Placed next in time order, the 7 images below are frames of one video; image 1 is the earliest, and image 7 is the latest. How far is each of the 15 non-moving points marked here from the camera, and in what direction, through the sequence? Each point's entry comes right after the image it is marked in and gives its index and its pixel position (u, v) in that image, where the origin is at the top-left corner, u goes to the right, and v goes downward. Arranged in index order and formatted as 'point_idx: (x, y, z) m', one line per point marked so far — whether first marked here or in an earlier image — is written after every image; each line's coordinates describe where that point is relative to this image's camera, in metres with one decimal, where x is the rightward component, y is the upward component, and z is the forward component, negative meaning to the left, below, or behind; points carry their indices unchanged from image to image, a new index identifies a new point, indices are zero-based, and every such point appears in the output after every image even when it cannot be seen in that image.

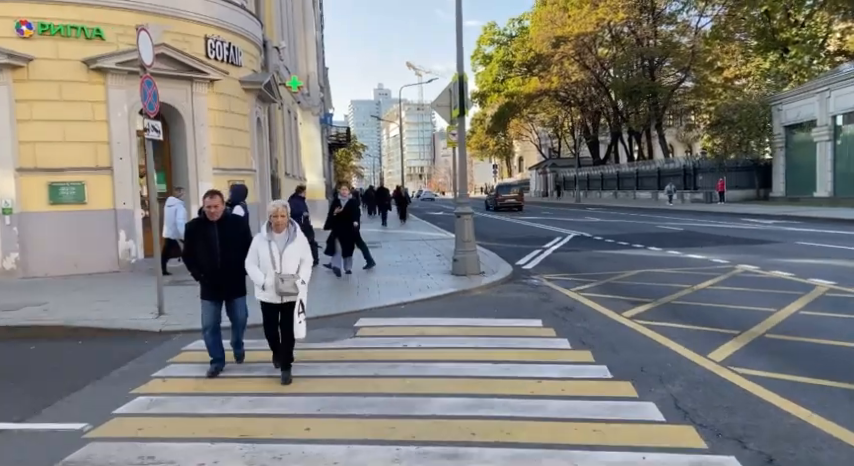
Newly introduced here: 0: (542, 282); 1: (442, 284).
0: (+2.0, -0.9, +11.1) m
1: (+0.3, -0.9, +10.6) m
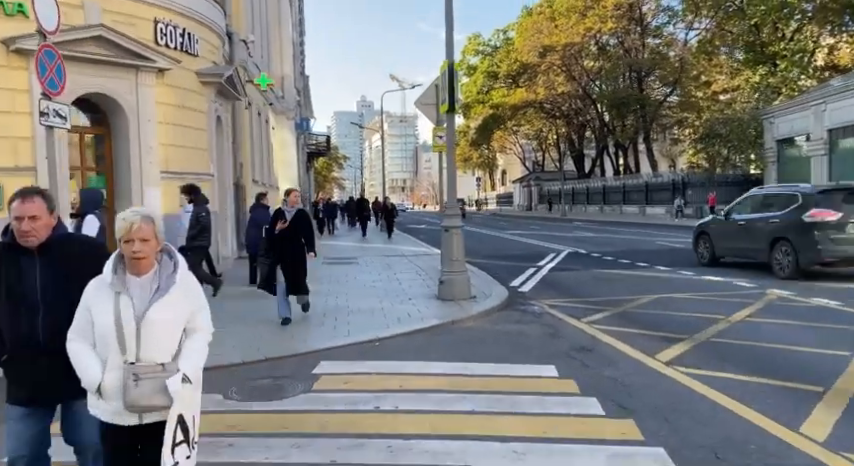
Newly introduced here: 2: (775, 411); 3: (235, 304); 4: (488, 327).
0: (+1.7, -1.1, +9.3) m
1: (0.0, -1.1, +8.7) m
2: (+2.6, -1.4, +4.8) m
3: (-3.1, -1.1, +10.1) m
4: (+0.8, -1.2, +8.1) m
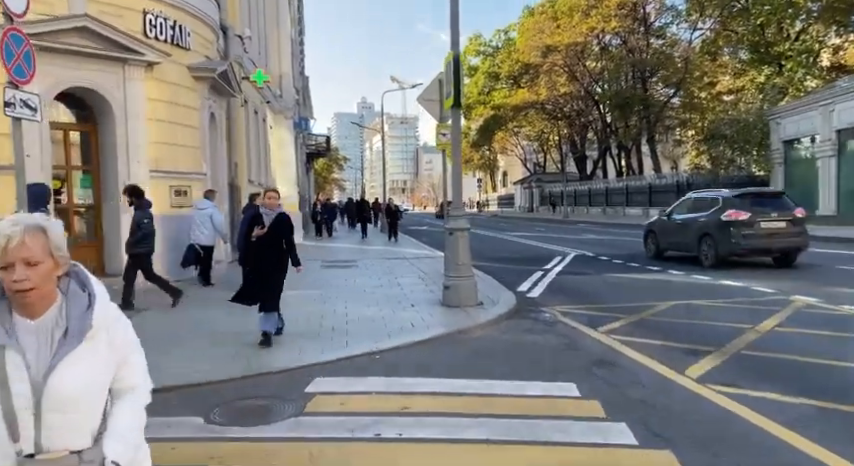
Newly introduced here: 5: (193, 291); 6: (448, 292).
0: (+1.8, -1.2, +8.7) m
1: (0.0, -1.1, +8.1) m
2: (+2.7, -1.4, +4.2) m
3: (-3.0, -1.1, +9.5) m
4: (+0.8, -1.2, +7.5) m
5: (-4.2, -1.0, +11.4) m
6: (+0.3, -0.9, +9.3) m
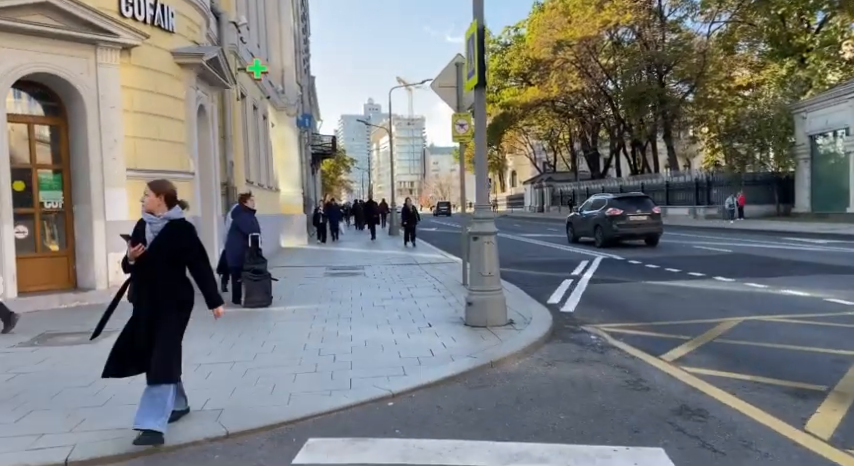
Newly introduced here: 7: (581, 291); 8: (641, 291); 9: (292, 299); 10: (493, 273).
0: (+2.0, -1.2, +7.2) m
1: (+0.3, -1.2, +6.6) m
2: (+2.9, -1.4, +2.7) m
3: (-2.8, -1.2, +8.1) m
4: (+1.1, -1.3, +6.0) m
5: (-3.9, -1.1, +9.9) m
6: (+0.5, -0.9, +7.8) m
7: (+2.7, -1.0, +11.3) m
8: (+3.7, -1.0, +11.0) m
9: (-2.2, -1.1, +10.4) m
10: (+0.8, -0.5, +7.8) m
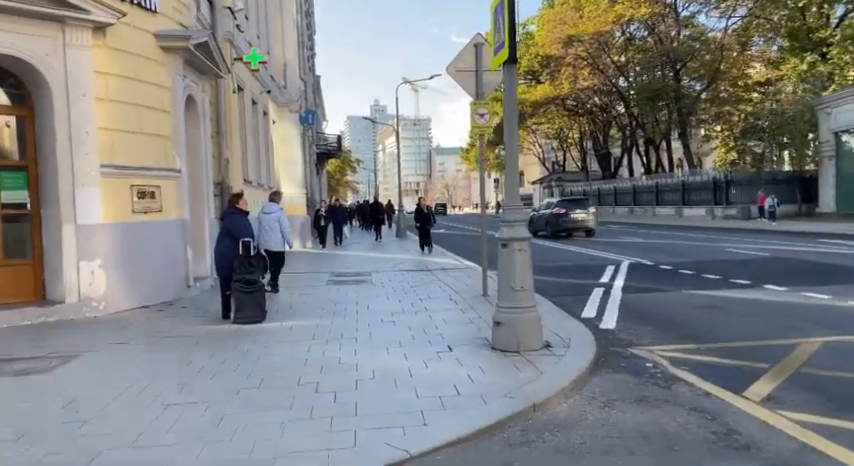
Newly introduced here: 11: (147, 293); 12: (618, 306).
0: (+2.2, -1.3, +5.9) m
1: (+0.5, -1.3, +5.4) m
2: (+3.1, -1.5, +1.4) m
3: (-2.6, -1.3, +6.8) m
4: (+1.3, -1.4, +4.7) m
5: (-3.7, -1.2, +8.7) m
6: (+0.8, -1.0, +6.5) m
7: (+3.0, -1.1, +10.0) m
8: (+4.0, -1.1, +9.7) m
9: (-1.9, -1.2, +9.1) m
10: (+1.0, -0.5, +6.5) m
11: (-4.2, -0.9, +9.6) m
12: (+2.9, -1.1, +9.7) m
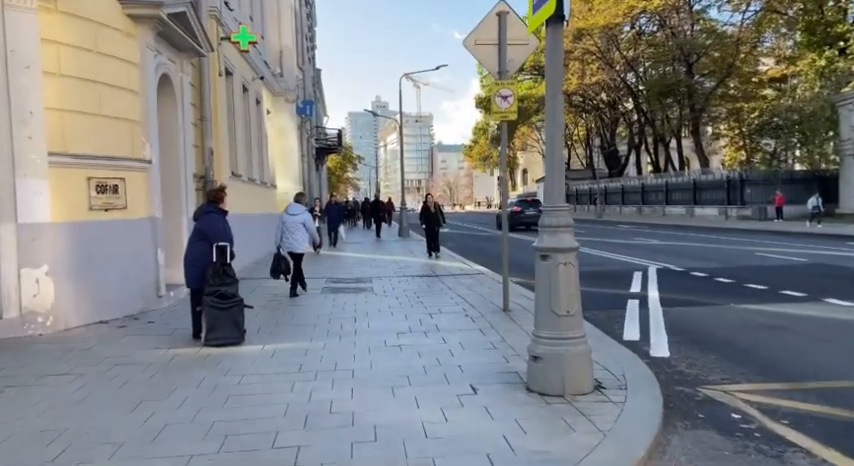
0: (+2.4, -1.4, +4.4) m
1: (+0.6, -1.3, +3.9) m
2: (+3.2, -1.6, -0.1) m
3: (-2.4, -1.3, +5.3) m
4: (+1.4, -1.4, +3.2) m
5: (-3.6, -1.2, +7.2) m
6: (+0.9, -1.1, +5.0) m
7: (+3.1, -1.2, +8.5) m
8: (+4.1, -1.1, +8.2) m
9: (-1.8, -1.2, +7.7) m
10: (+1.2, -0.6, +5.0) m
11: (-4.1, -0.9, +8.1) m
12: (+3.0, -1.2, +8.2) m
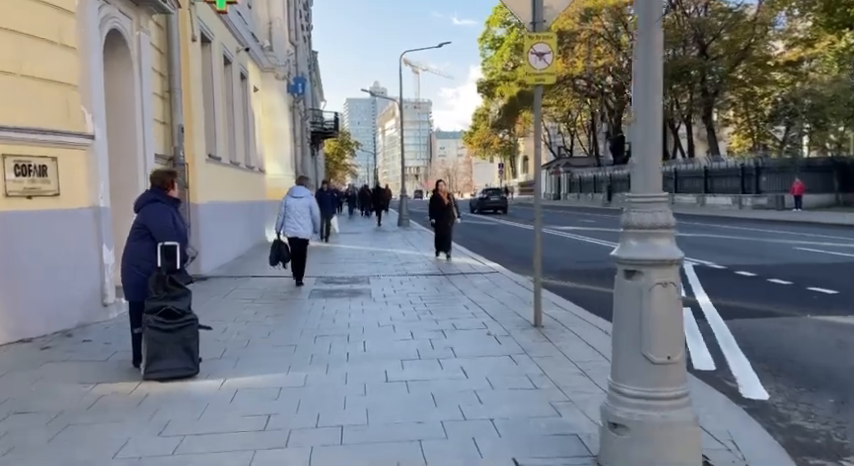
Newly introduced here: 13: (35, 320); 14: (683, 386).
0: (+2.5, -1.4, +2.7) m
1: (+0.7, -1.4, +2.2) m
2: (+3.3, -1.7, -1.8) m
3: (-2.3, -1.3, +3.6) m
4: (+1.5, -1.5, +1.5) m
5: (-3.4, -1.2, +5.5) m
6: (+1.0, -1.1, +3.3) m
7: (+3.2, -1.1, +6.8) m
8: (+4.2, -1.1, +6.5) m
9: (-1.7, -1.1, +5.9) m
10: (+1.3, -0.6, +3.3) m
11: (-4.0, -0.8, +6.4) m
12: (+3.2, -1.1, +6.5) m
13: (-4.0, -0.9, +6.4) m
14: (+1.3, -0.8, +3.3) m
